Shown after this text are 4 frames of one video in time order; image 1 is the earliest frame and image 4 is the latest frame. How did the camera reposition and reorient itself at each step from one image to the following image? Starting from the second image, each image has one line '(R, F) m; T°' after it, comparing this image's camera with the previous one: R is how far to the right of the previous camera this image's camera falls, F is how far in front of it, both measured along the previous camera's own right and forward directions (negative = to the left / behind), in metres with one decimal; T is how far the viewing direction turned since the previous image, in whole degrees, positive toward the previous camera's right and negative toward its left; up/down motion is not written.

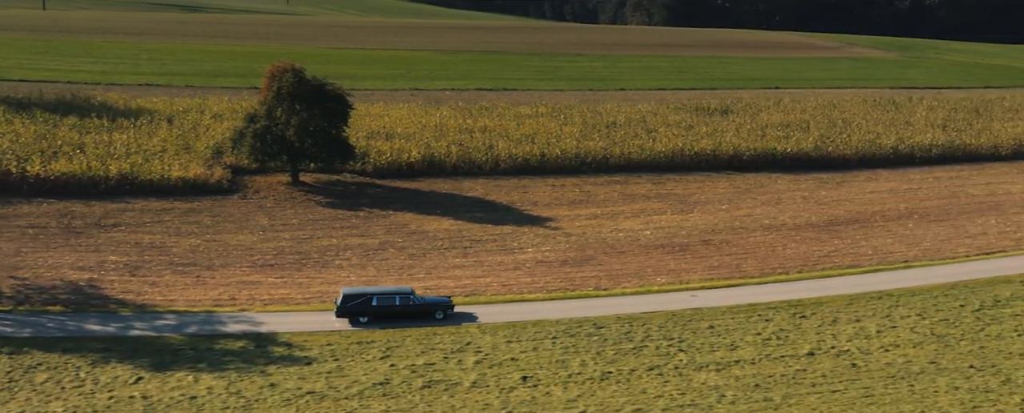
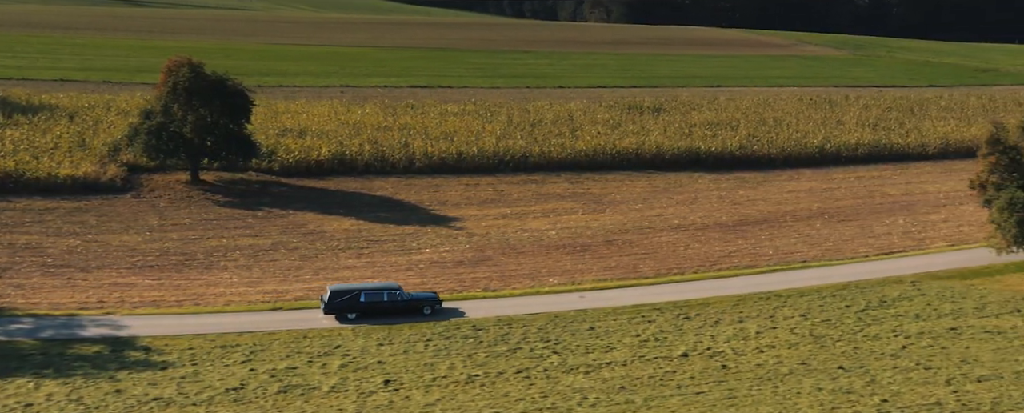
(+1.3, 0.0) m; +3°
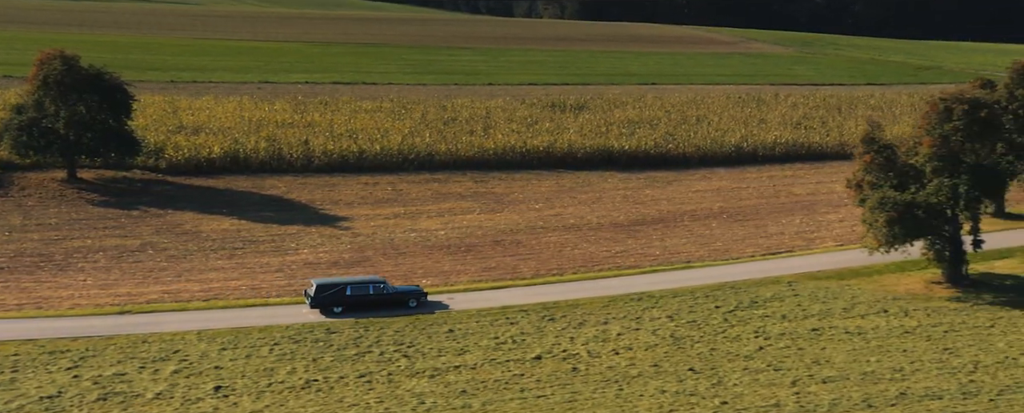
(+1.6, +0.1) m; +3°
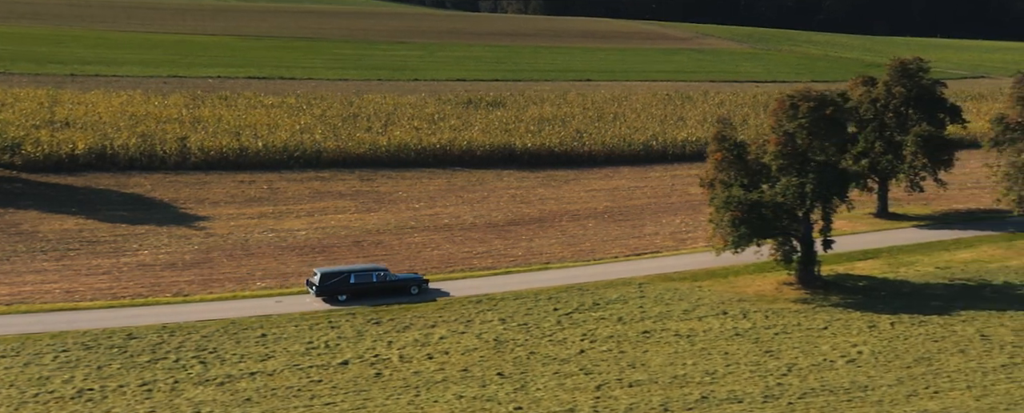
(+2.5, +0.1) m; +3°
